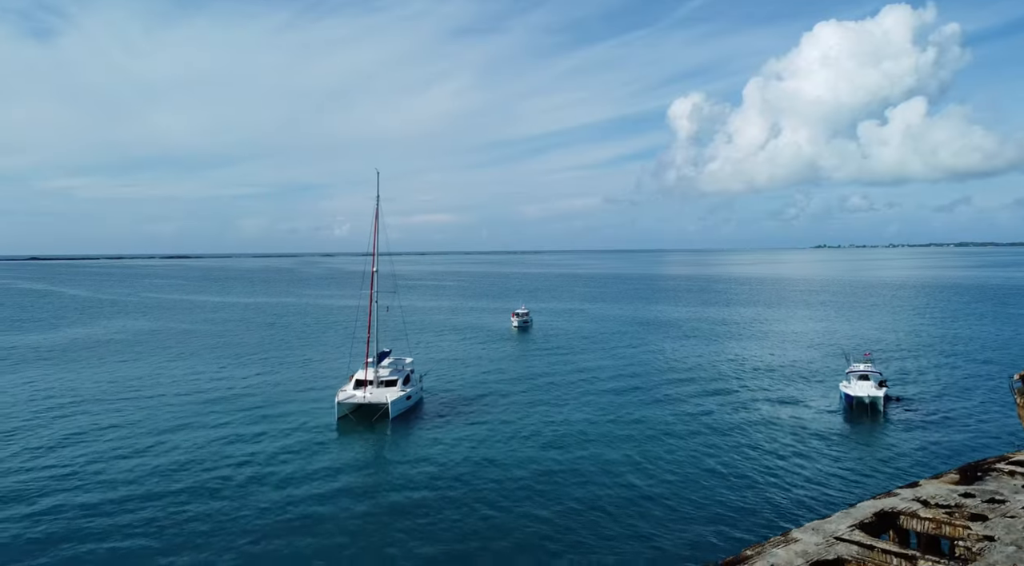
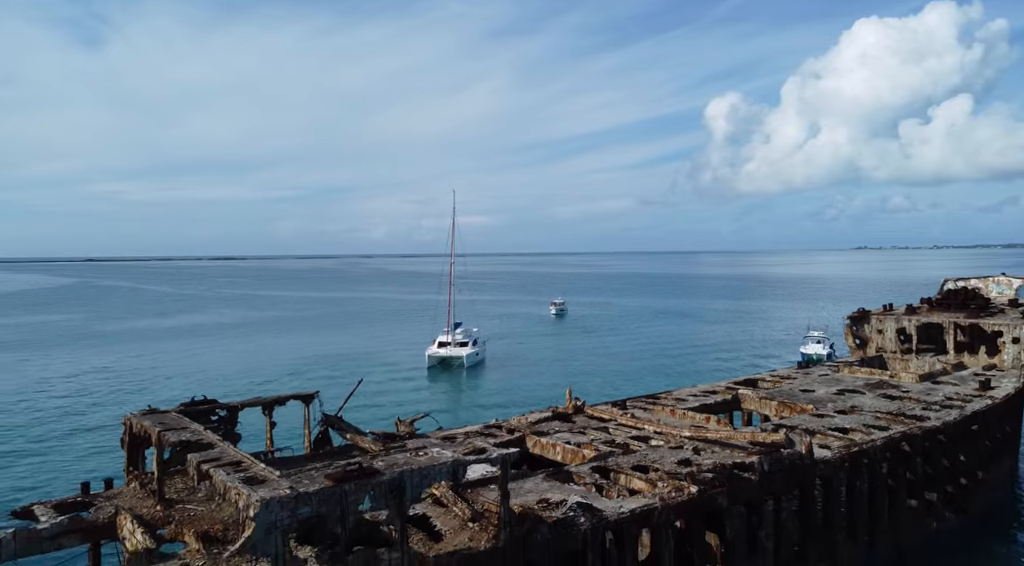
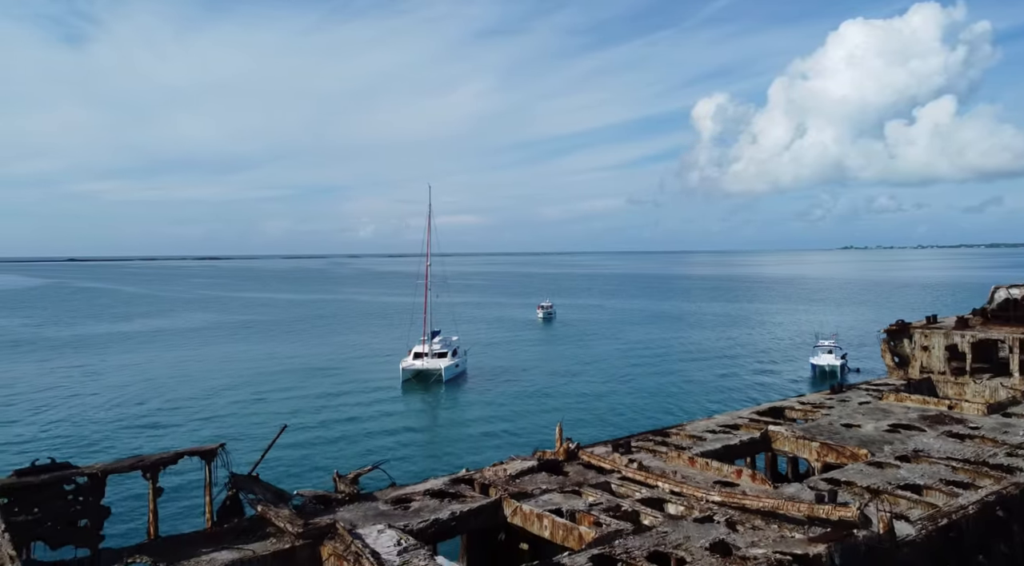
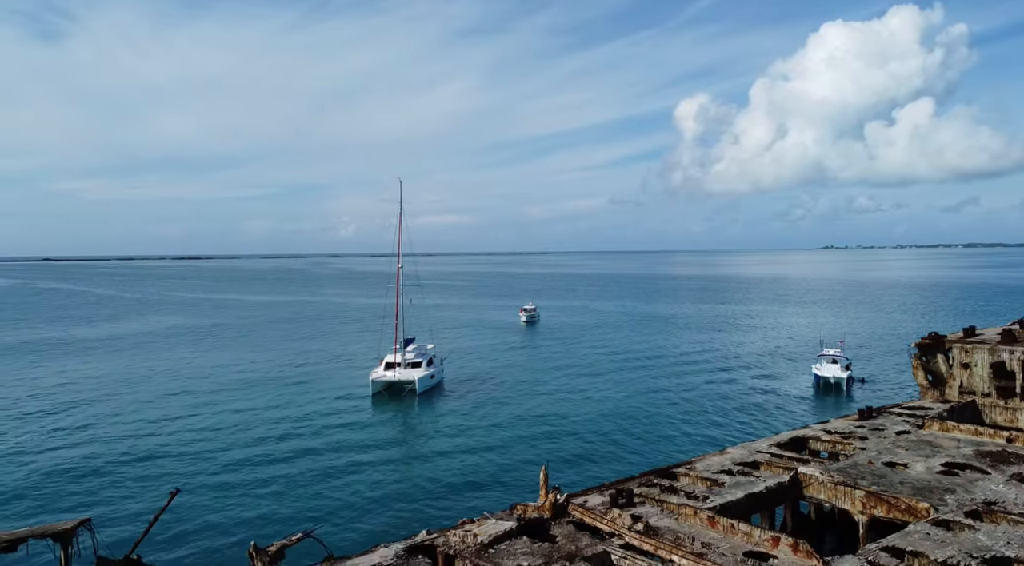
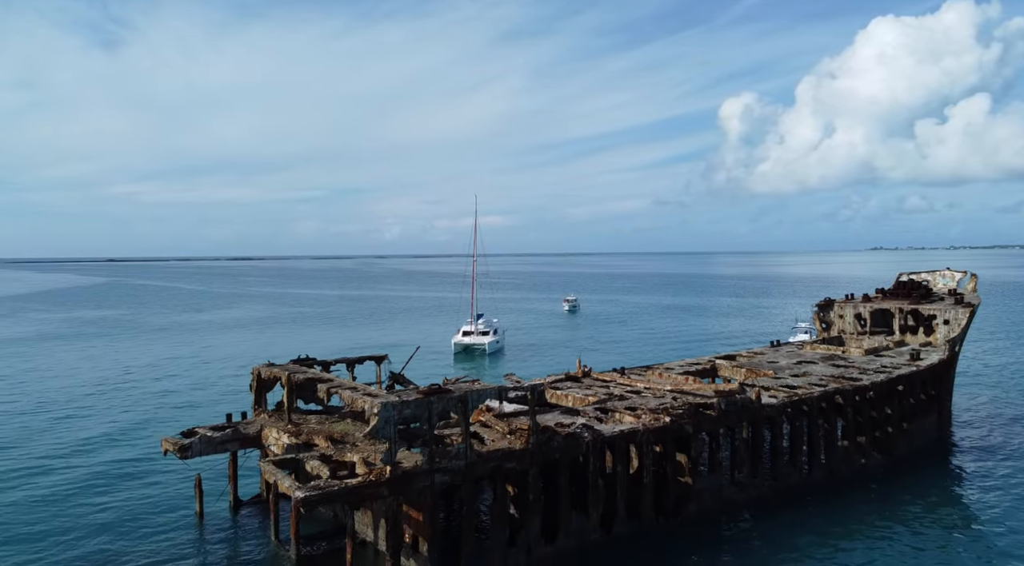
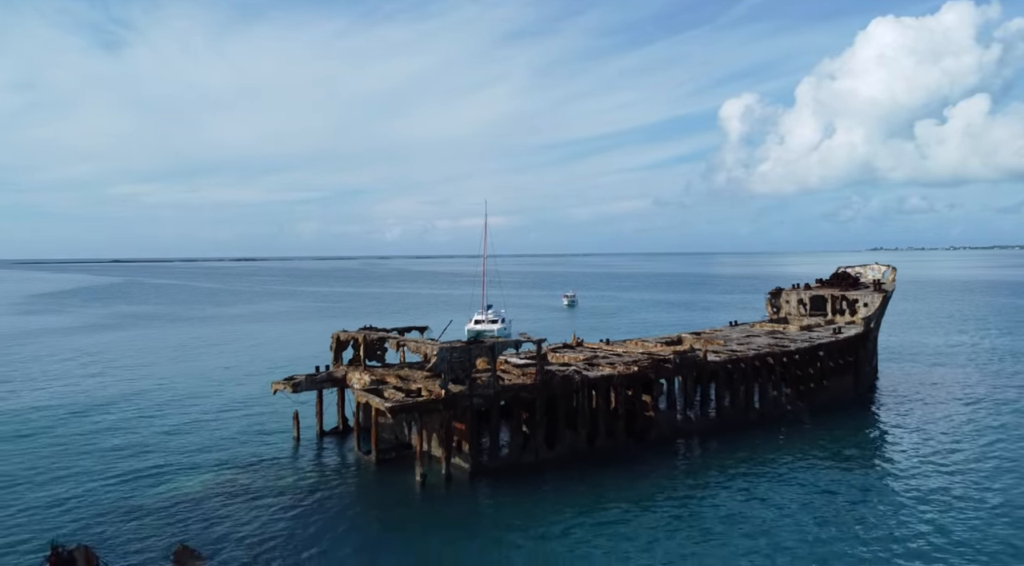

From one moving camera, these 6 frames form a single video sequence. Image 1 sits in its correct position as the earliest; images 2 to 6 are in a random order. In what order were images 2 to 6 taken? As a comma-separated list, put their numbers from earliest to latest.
4, 3, 2, 5, 6
